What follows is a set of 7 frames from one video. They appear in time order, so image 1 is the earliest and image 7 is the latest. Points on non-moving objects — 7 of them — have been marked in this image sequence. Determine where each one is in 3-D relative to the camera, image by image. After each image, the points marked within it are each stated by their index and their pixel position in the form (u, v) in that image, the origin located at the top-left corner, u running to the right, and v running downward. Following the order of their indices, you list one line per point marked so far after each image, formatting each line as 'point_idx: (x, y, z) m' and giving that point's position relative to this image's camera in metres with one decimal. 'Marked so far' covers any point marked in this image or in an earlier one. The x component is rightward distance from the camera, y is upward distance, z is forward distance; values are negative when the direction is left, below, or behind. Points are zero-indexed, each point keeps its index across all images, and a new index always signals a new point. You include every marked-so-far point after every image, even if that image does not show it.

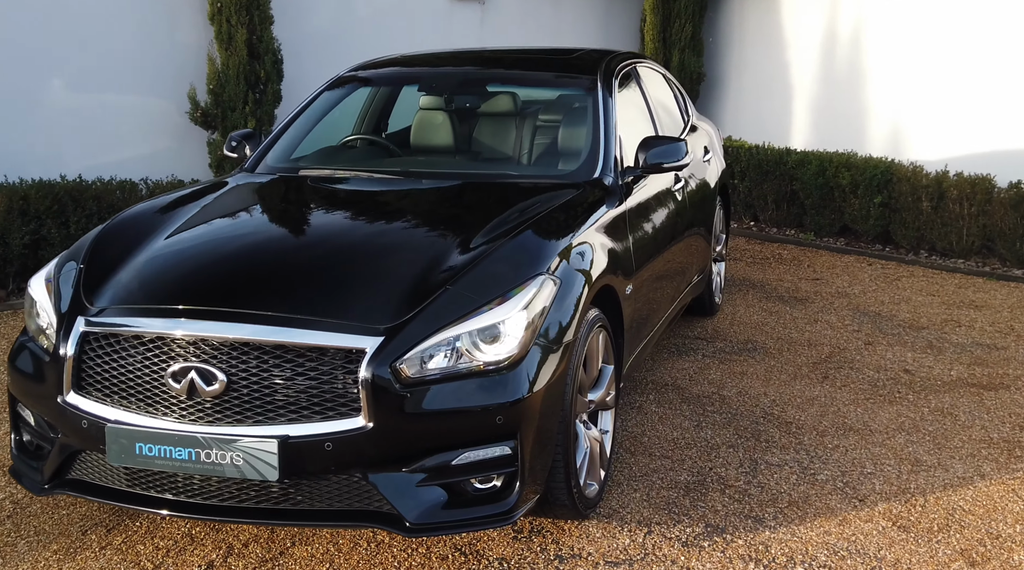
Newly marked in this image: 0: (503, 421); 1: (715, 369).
0: (0.0, -0.4, +2.6) m
1: (+1.0, -0.4, +4.9) m
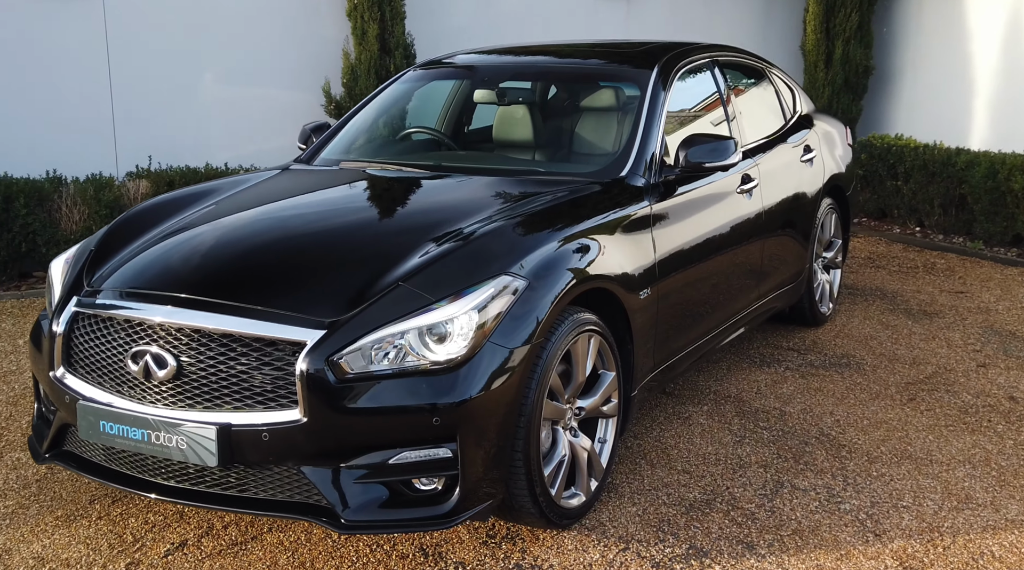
0: (-0.2, -0.4, +2.5) m
1: (+1.3, -0.5, +4.6) m
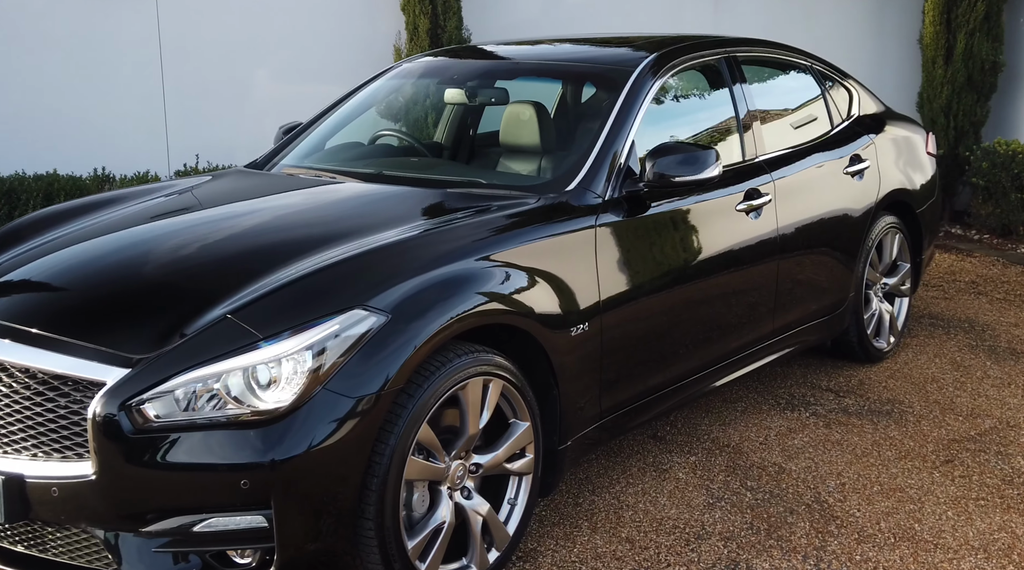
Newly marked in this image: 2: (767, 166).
0: (-0.6, -0.5, +2.2) m
1: (+1.2, -0.6, +4.0) m
2: (+1.1, +0.5, +4.0) m
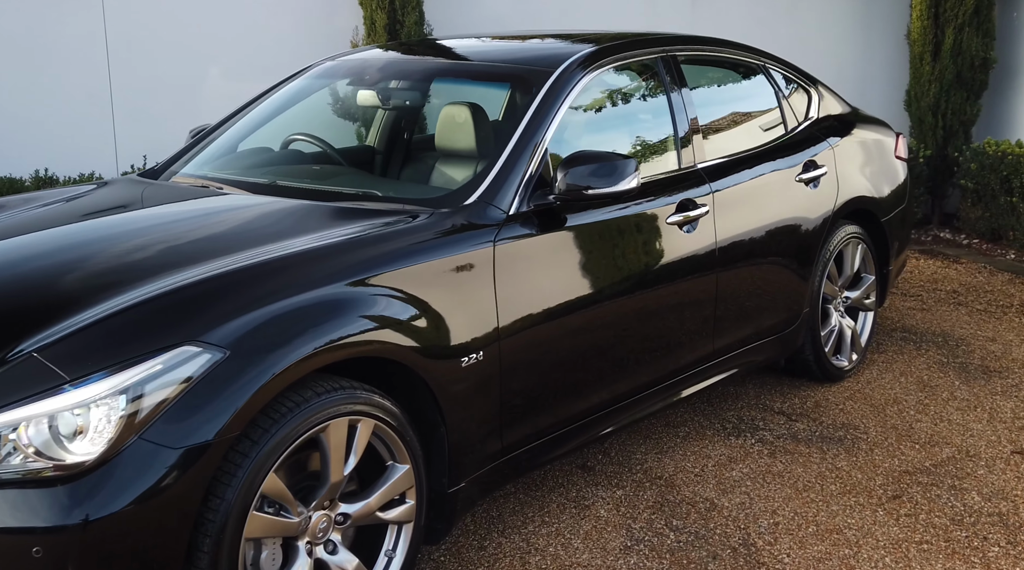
0: (-0.9, -0.5, +1.9) m
1: (+0.9, -0.7, +3.7) m
2: (+0.8, +0.4, +3.7) m
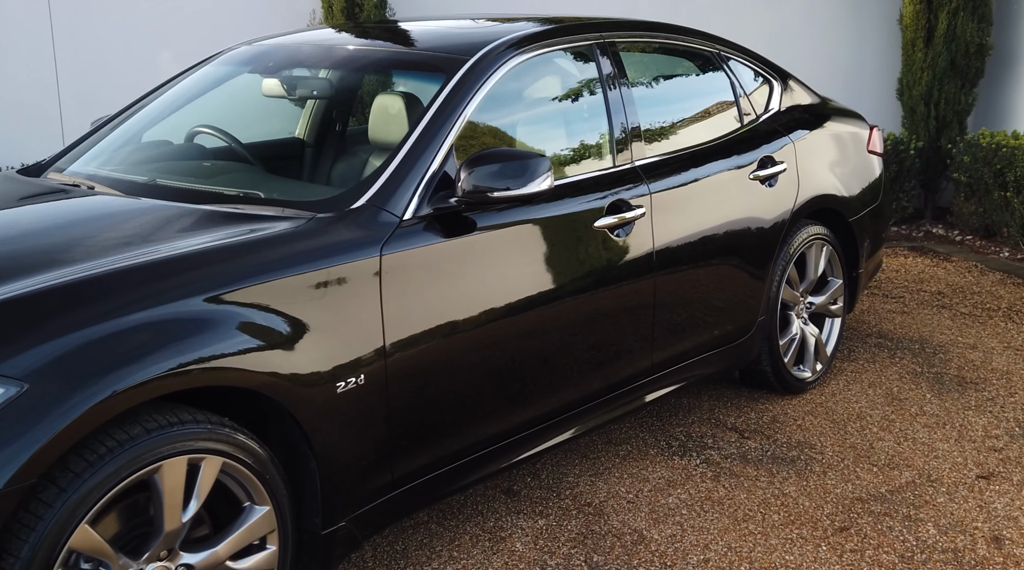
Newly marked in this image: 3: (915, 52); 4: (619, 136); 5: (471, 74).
0: (-1.2, -0.6, +1.6) m
1: (+0.6, -0.7, +3.4) m
2: (+0.5, +0.4, +3.4) m
3: (+3.5, +2.0, +8.4) m
4: (+0.4, +0.5, +3.4) m
5: (-0.1, +0.7, +3.0) m
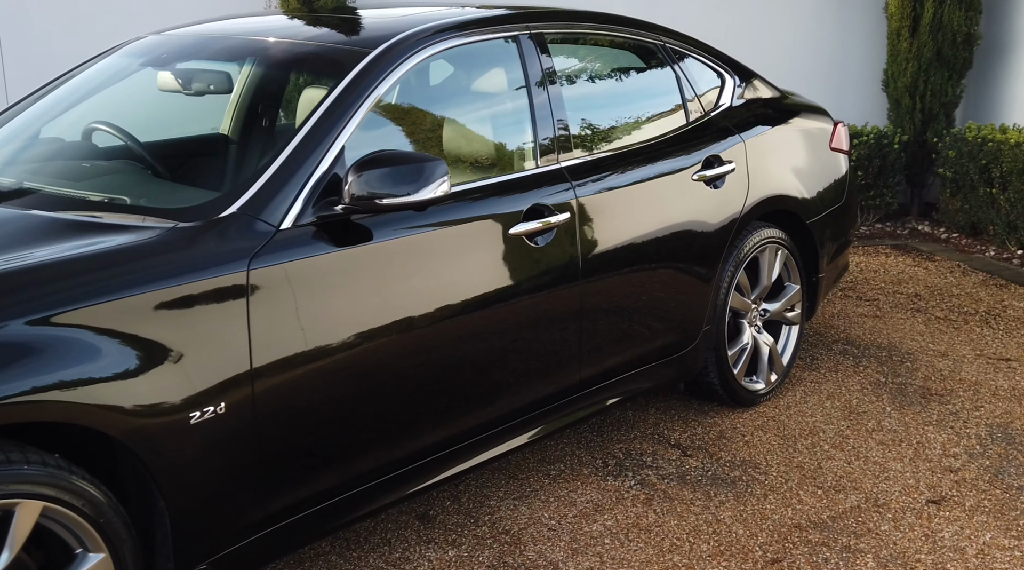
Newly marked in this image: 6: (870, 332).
0: (-1.5, -0.6, +1.4) m
1: (+0.4, -0.7, +3.2) m
2: (+0.2, +0.4, +3.2) m
3: (+3.3, +2.0, +8.1) m
4: (+0.1, +0.5, +3.2) m
5: (-0.4, +0.6, +2.8) m
6: (+1.9, -0.3, +5.3) m
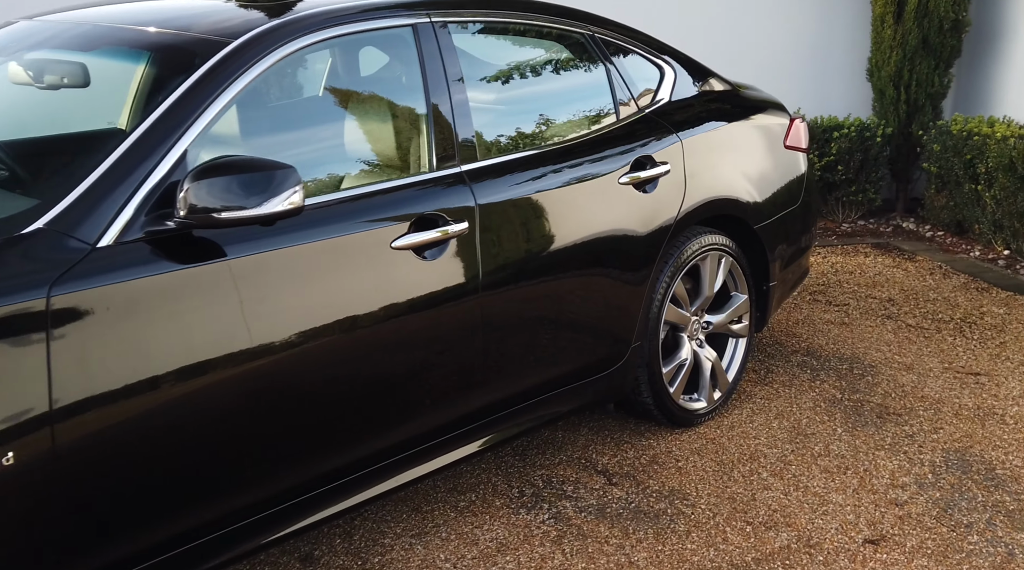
0: (-1.8, -0.7, +1.1) m
1: (0.0, -0.8, +2.9) m
2: (-0.1, +0.3, +2.9) m
3: (+3.0, +2.0, +7.7) m
4: (-0.2, +0.5, +2.9) m
5: (-0.7, +0.6, +2.5) m
6: (+1.6, -0.3, +5.0) m
